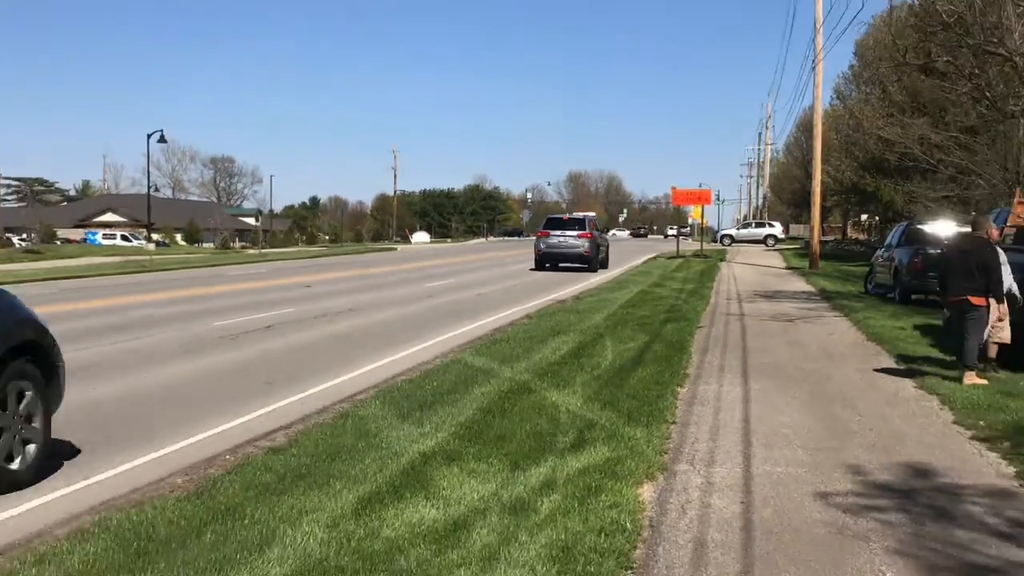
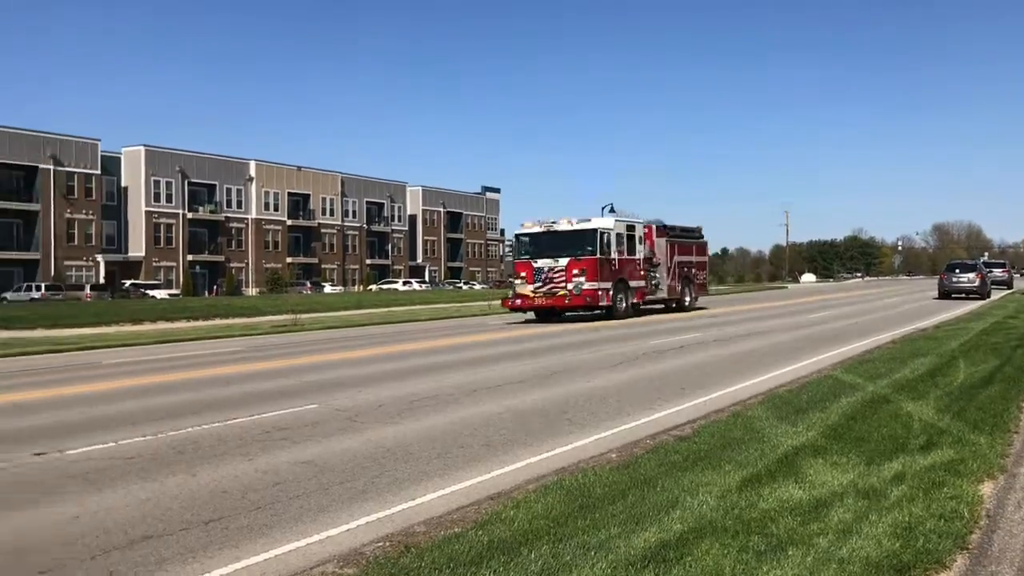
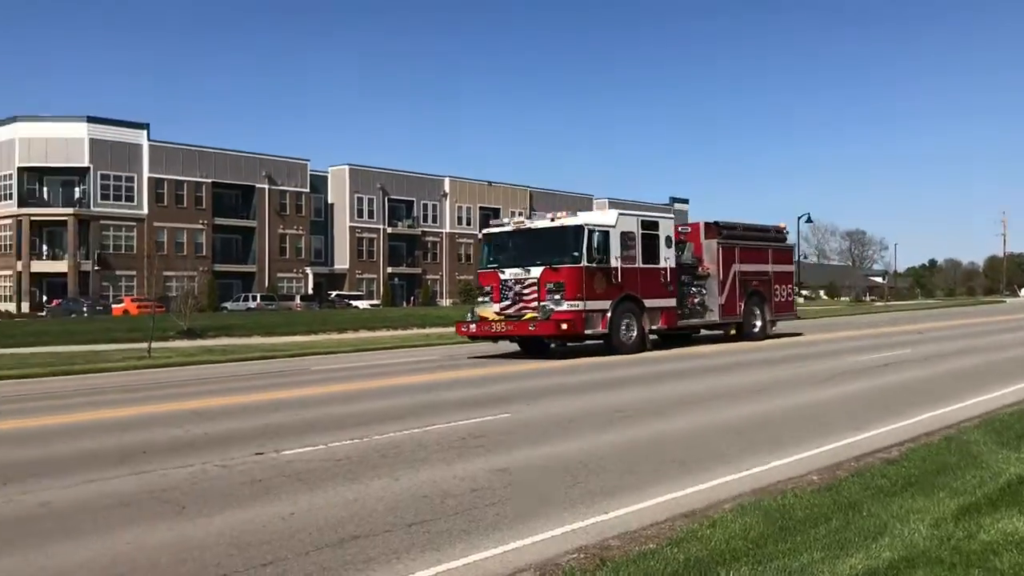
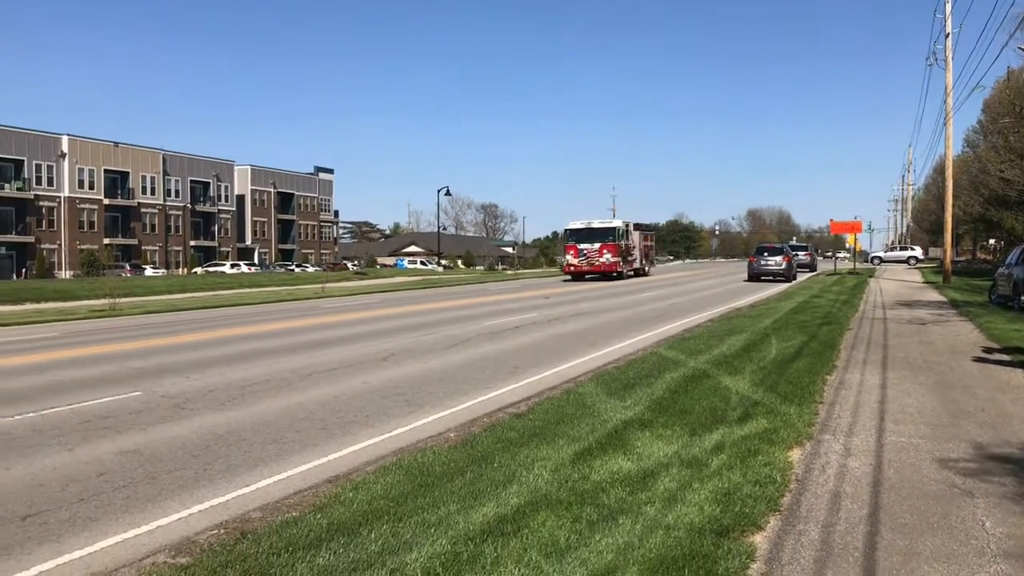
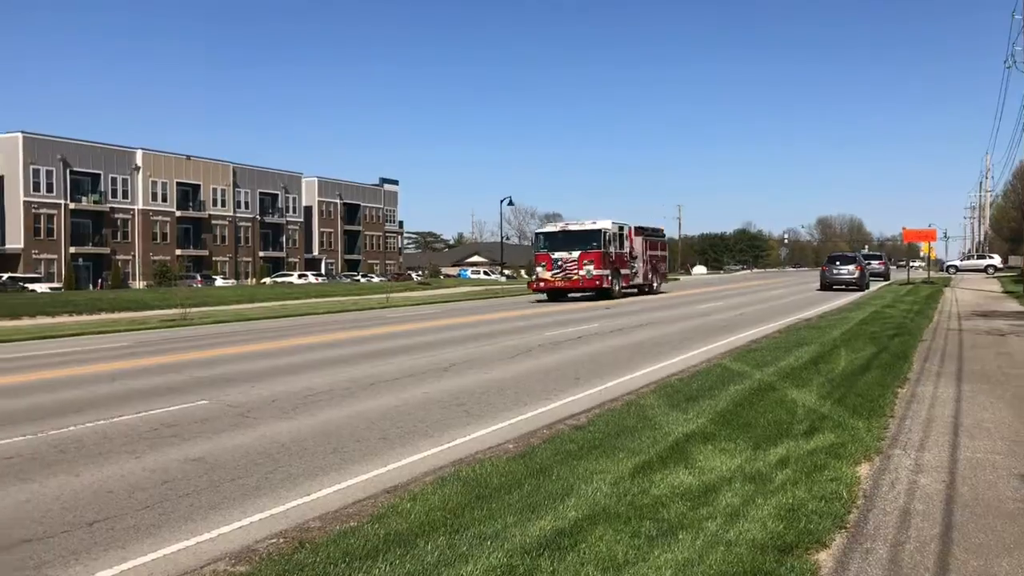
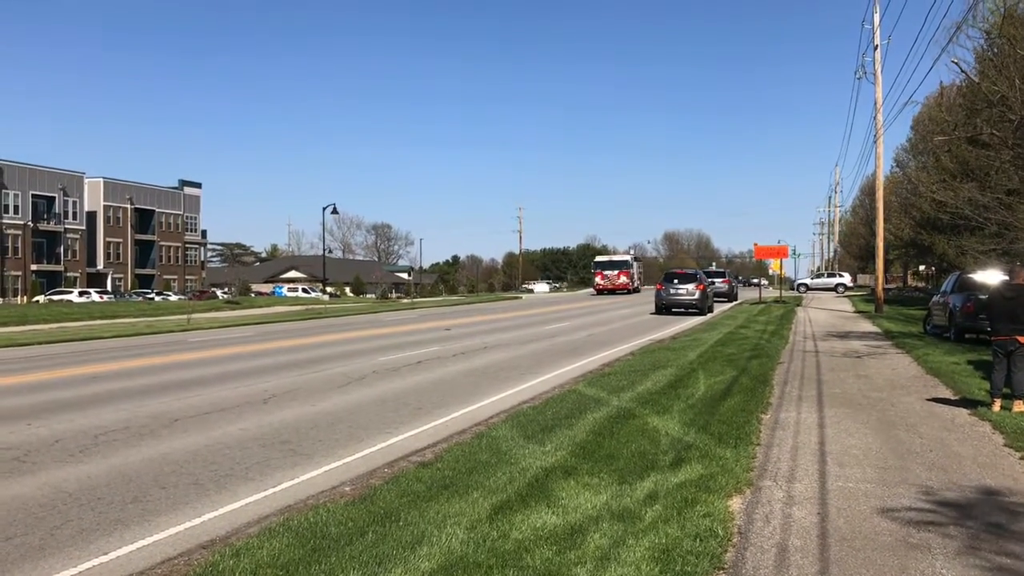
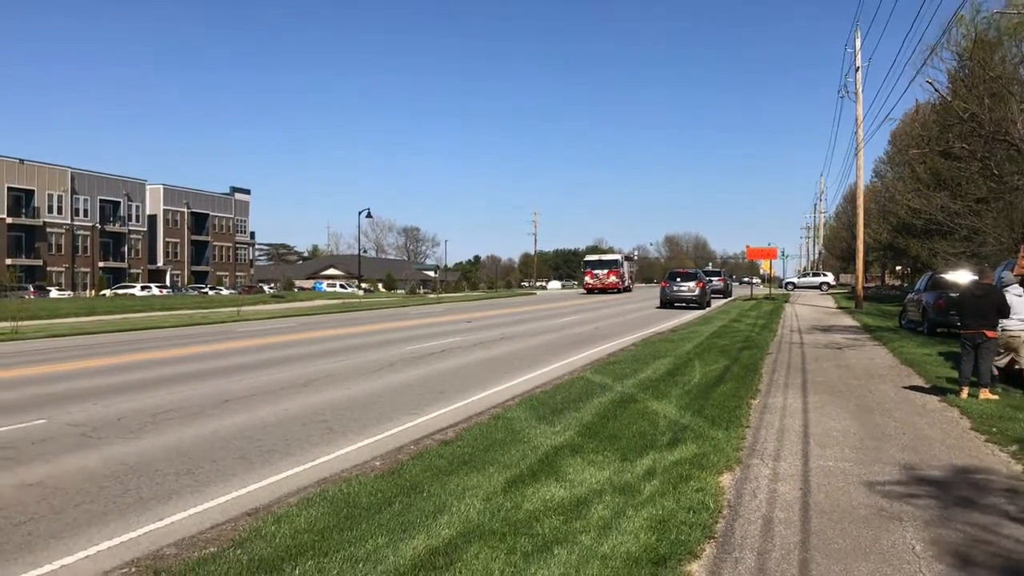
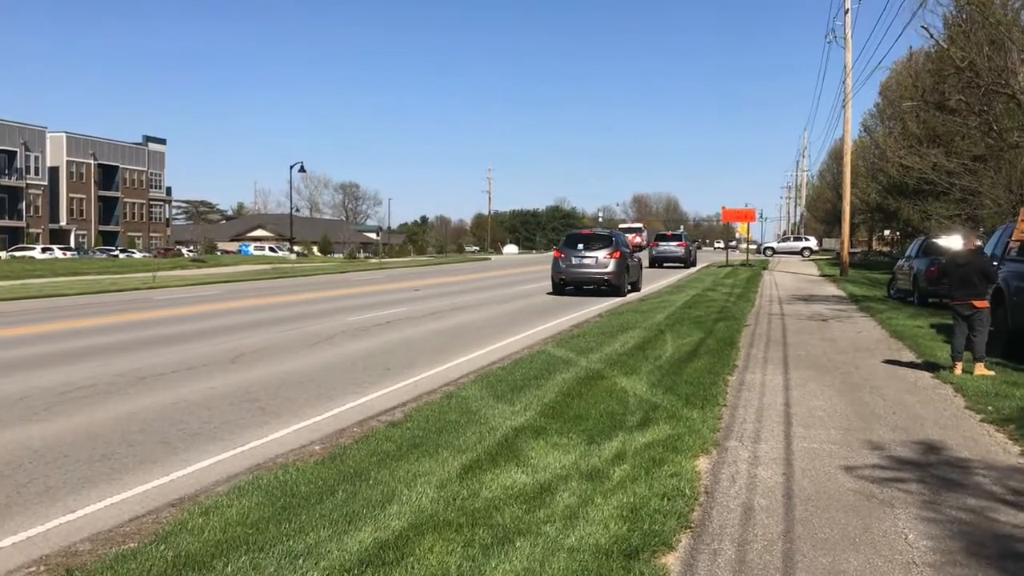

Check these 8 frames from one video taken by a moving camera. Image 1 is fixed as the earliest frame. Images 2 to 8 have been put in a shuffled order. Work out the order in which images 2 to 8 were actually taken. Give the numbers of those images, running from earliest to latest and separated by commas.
8, 6, 7, 4, 5, 2, 3
